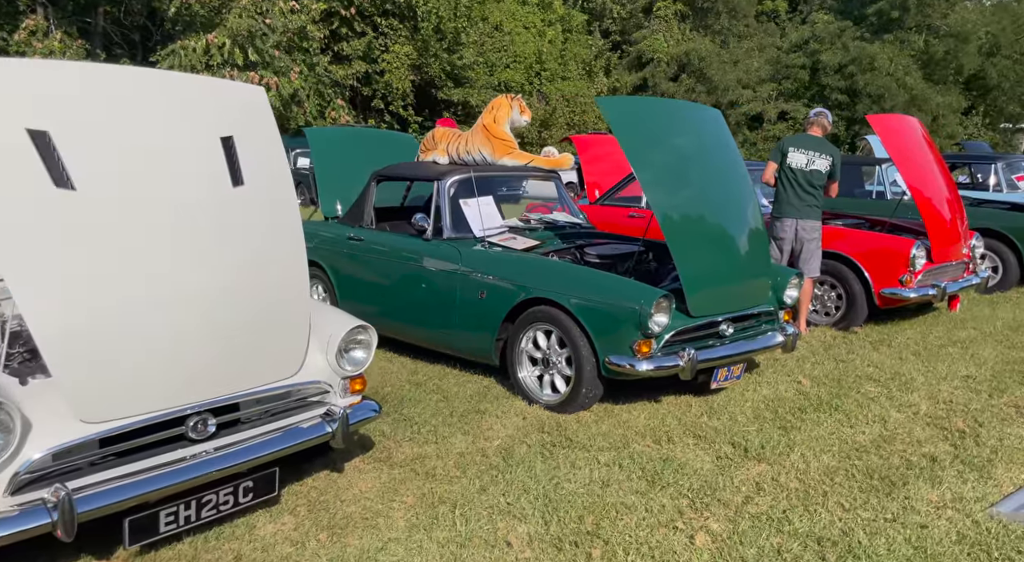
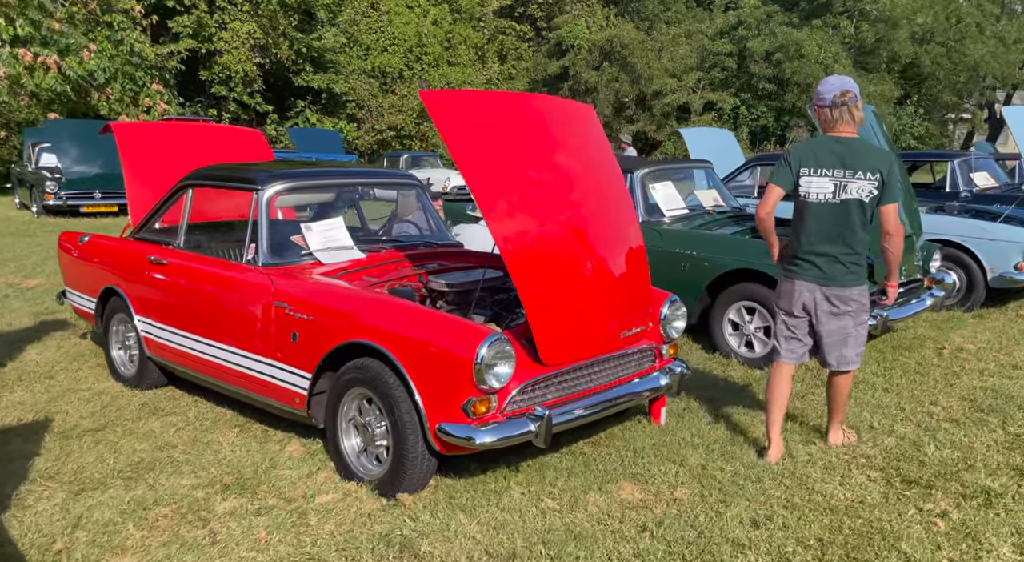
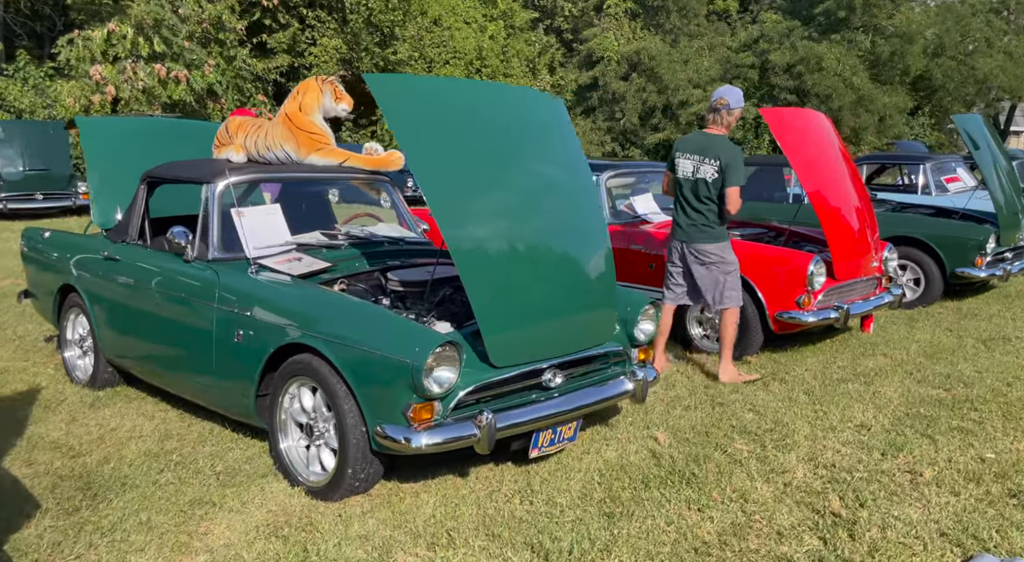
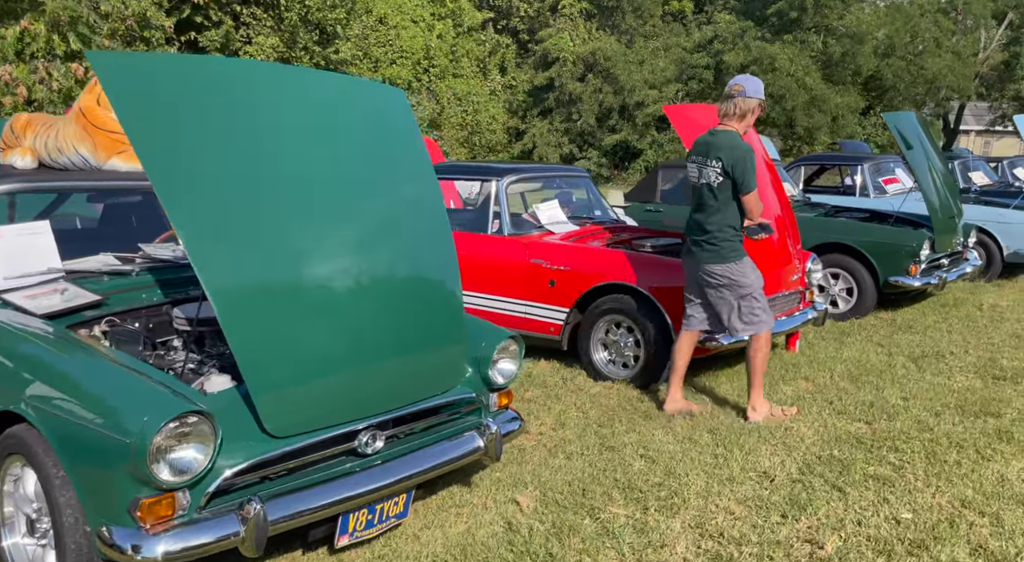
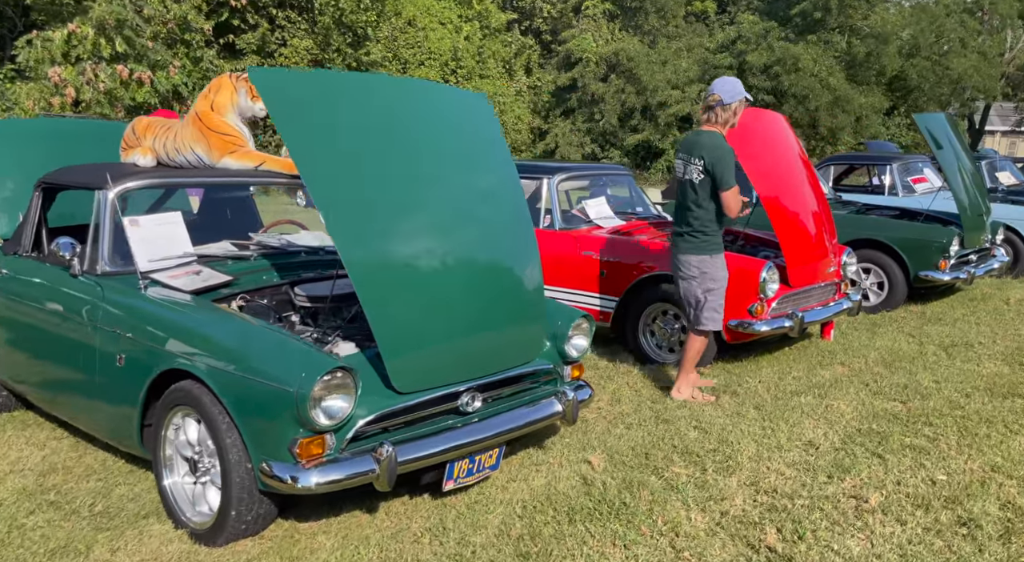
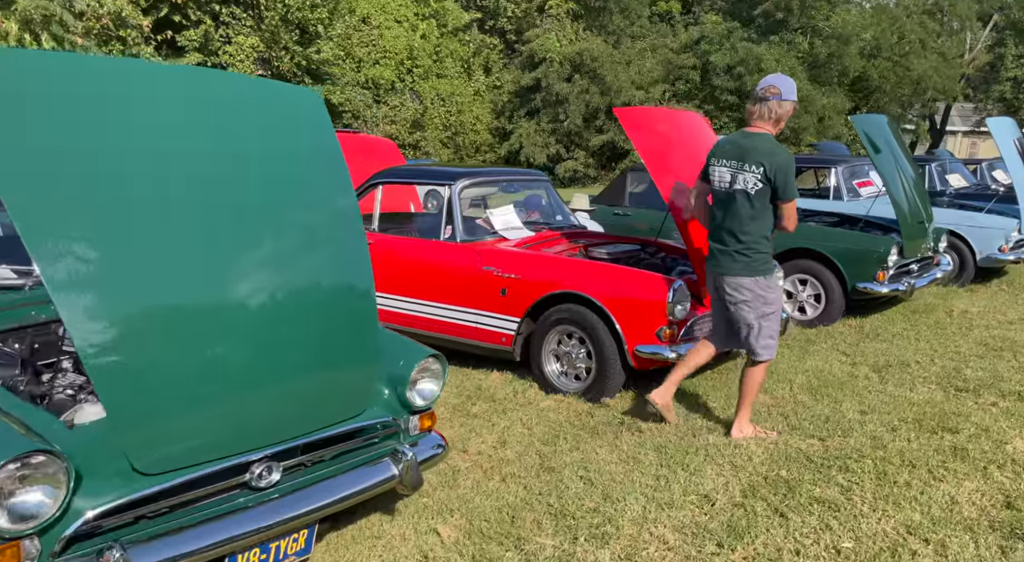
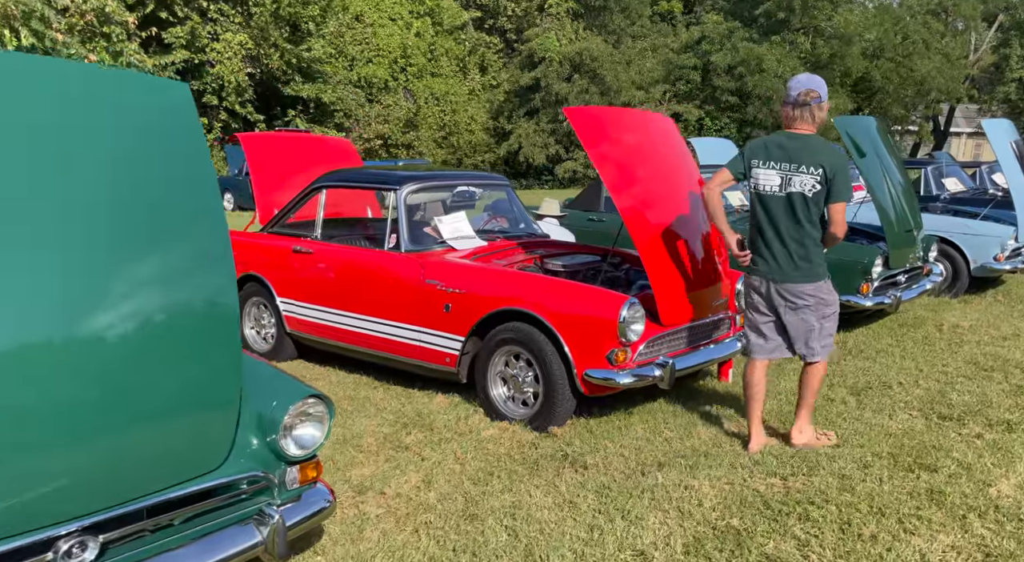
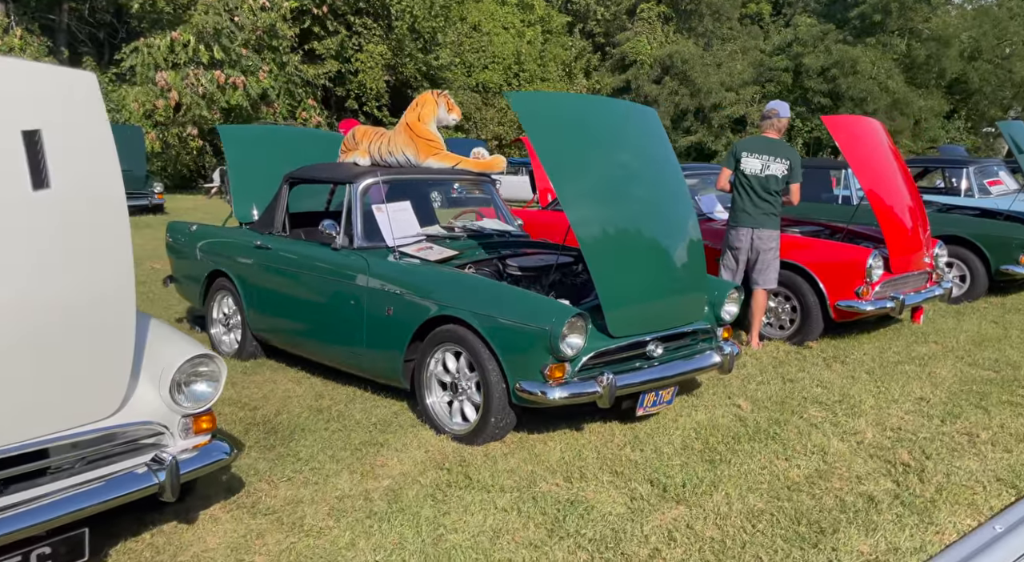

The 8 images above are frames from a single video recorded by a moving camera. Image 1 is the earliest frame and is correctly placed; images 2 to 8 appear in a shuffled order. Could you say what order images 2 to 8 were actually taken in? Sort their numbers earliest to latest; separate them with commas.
8, 3, 5, 4, 6, 7, 2
